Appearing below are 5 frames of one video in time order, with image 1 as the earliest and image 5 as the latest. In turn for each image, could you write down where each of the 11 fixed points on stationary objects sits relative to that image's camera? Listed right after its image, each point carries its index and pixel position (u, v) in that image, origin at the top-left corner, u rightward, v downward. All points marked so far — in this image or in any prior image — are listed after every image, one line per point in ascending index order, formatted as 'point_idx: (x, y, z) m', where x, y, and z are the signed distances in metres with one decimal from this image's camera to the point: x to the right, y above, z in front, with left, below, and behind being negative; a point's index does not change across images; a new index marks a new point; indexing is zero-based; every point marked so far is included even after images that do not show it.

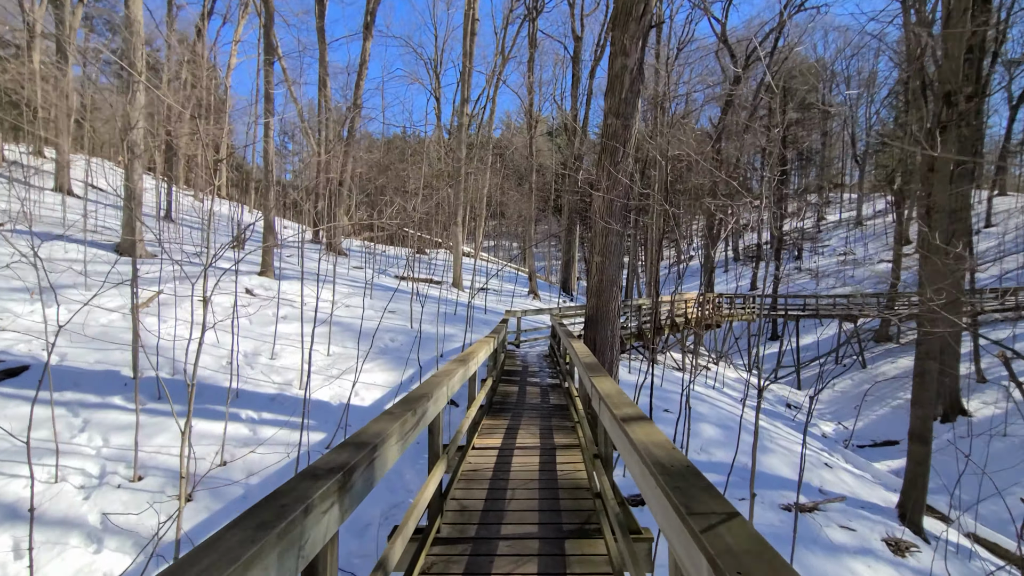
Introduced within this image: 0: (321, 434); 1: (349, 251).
0: (-1.9, -1.4, +4.8) m
1: (-5.0, +1.1, +15.1) m
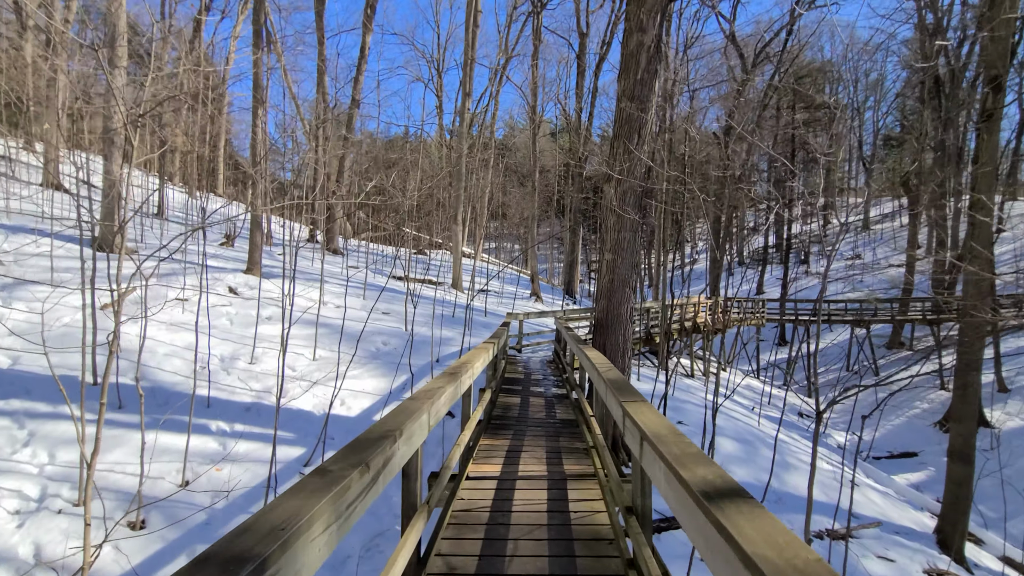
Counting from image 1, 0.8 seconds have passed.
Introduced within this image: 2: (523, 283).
0: (-1.9, -1.4, +4.3) m
1: (-4.9, +1.1, +14.6) m
2: (+0.4, +0.2, +19.2) m
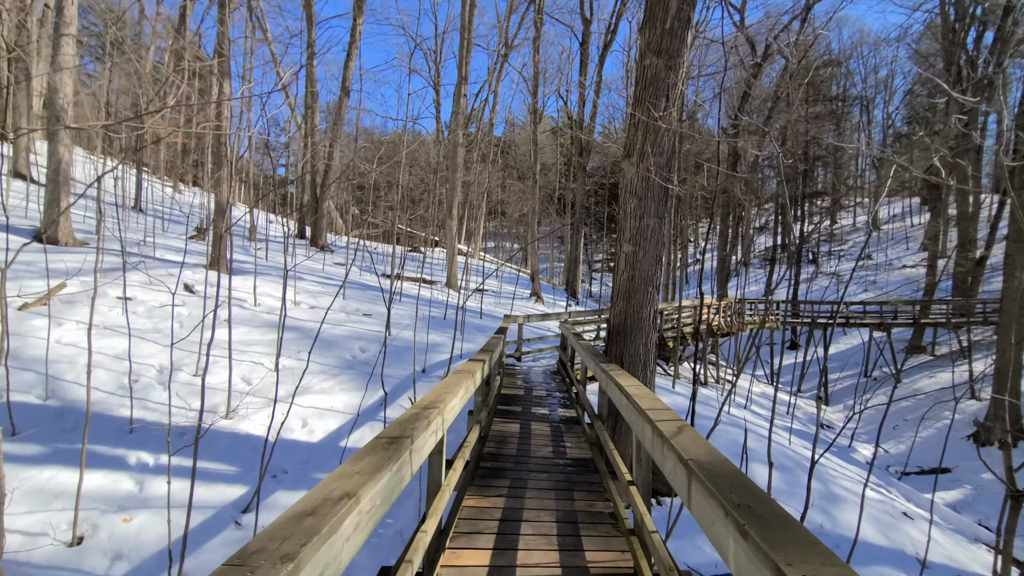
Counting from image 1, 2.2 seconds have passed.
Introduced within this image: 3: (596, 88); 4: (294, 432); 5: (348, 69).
0: (-1.9, -1.4, +3.4) m
1: (-4.9, +1.1, +13.7) m
2: (+0.4, +0.2, +18.3) m
3: (+2.7, +6.5, +16.0) m
4: (-1.8, -1.2, +4.2) m
5: (-4.5, +6.1, +13.6) m
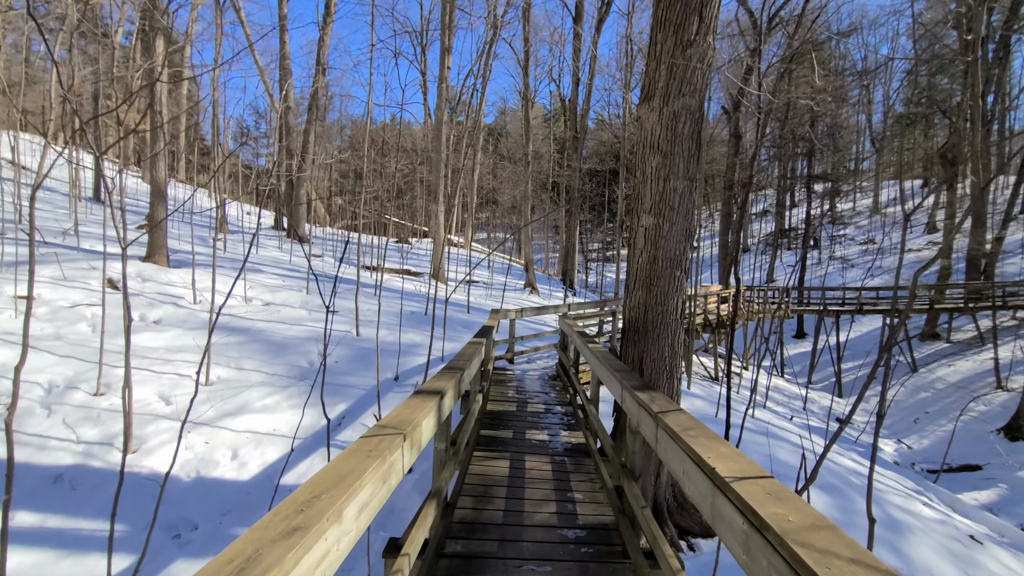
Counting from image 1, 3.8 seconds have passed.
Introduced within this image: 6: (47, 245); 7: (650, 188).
0: (-2.0, -1.4, +2.5) m
1: (-5.2, +1.3, +12.6) m
2: (+0.1, +0.5, +17.3) m
3: (+2.4, +6.8, +14.9) m
4: (-1.9, -1.2, +3.2) m
5: (-4.8, +6.2, +12.5) m
6: (-5.3, +0.5, +5.7) m
7: (+0.9, +0.6, +3.1) m
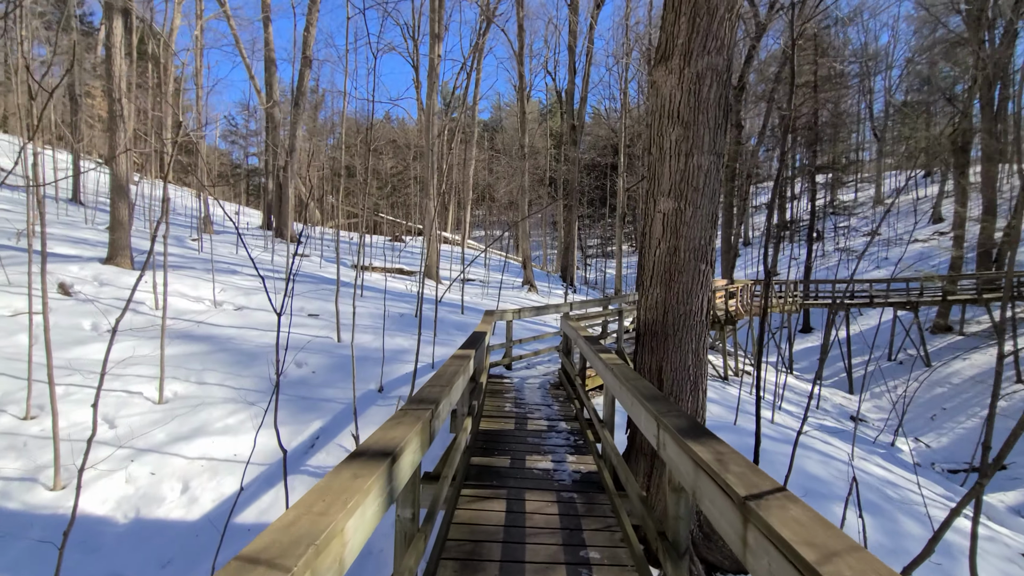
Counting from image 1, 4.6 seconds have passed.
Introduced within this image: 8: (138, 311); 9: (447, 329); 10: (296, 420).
0: (-2.0, -1.4, +2.0) m
1: (-5.2, +1.3, +12.1) m
2: (+0.1, +0.6, +16.8) m
3: (+2.2, +6.9, +14.4) m
4: (-1.9, -1.2, +2.7) m
5: (-5.0, +6.2, +11.9) m
6: (-5.3, +0.5, +5.1) m
7: (+0.8, +0.7, +2.7) m
8: (-3.5, -0.2, +4.6) m
9: (-0.8, -0.5, +6.3) m
10: (-1.5, -0.9, +3.5) m
